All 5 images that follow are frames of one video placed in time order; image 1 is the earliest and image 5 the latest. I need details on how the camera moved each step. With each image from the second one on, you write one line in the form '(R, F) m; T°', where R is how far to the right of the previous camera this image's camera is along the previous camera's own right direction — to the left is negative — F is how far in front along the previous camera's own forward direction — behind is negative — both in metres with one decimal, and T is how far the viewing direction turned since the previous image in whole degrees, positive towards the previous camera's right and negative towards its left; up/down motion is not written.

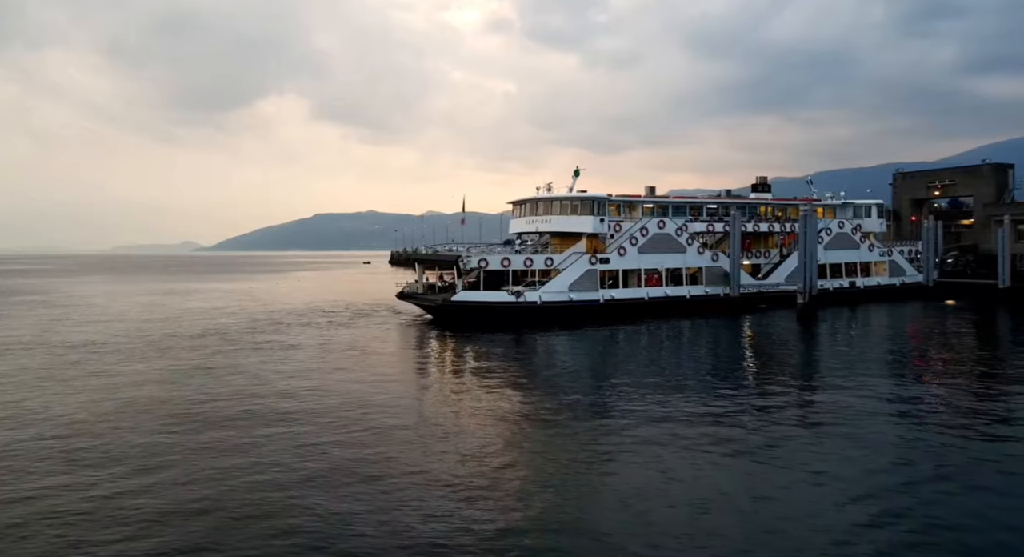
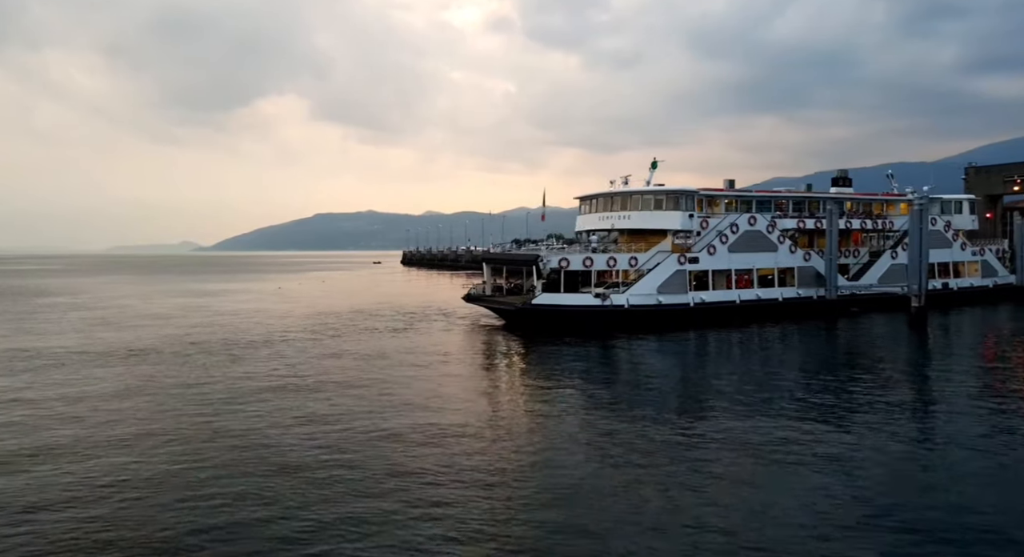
(-3.9, +3.0) m; 0°
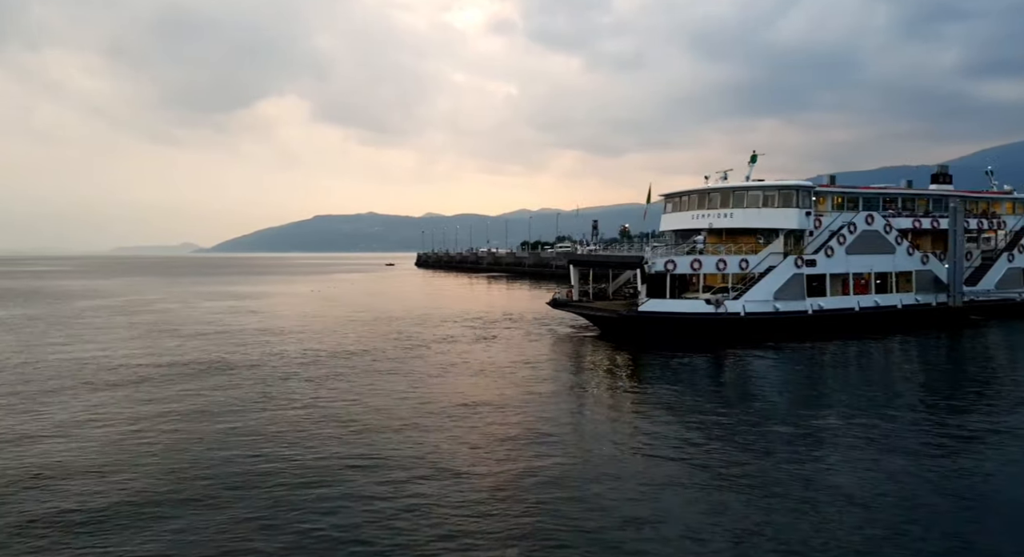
(-4.3, +3.1) m; 0°
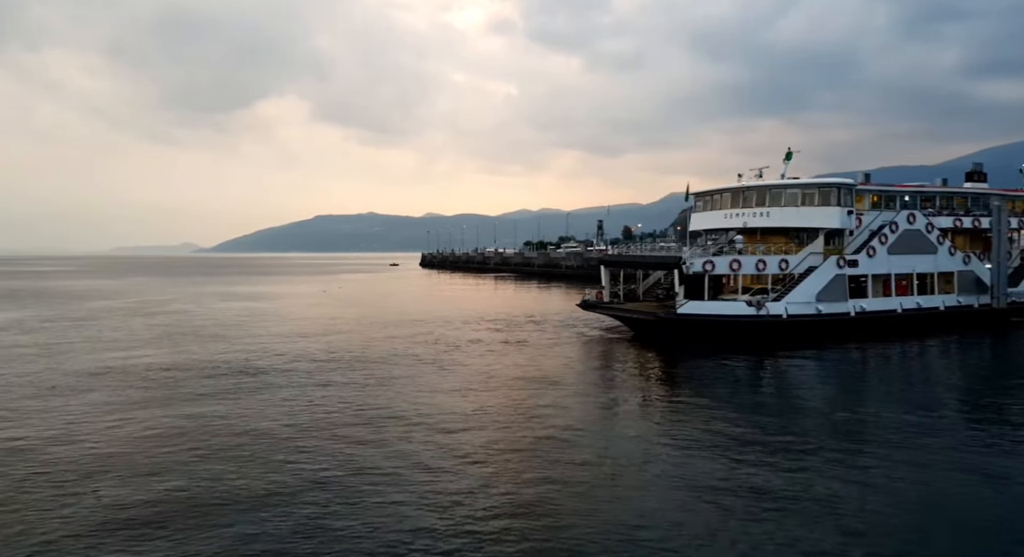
(-1.4, +1.0) m; 0°
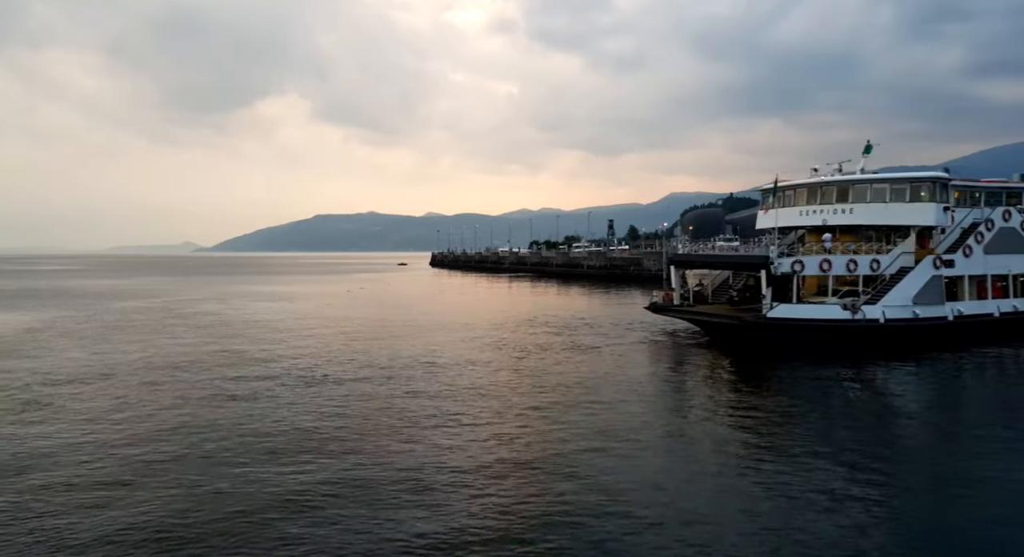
(-2.8, +2.0) m; 0°
